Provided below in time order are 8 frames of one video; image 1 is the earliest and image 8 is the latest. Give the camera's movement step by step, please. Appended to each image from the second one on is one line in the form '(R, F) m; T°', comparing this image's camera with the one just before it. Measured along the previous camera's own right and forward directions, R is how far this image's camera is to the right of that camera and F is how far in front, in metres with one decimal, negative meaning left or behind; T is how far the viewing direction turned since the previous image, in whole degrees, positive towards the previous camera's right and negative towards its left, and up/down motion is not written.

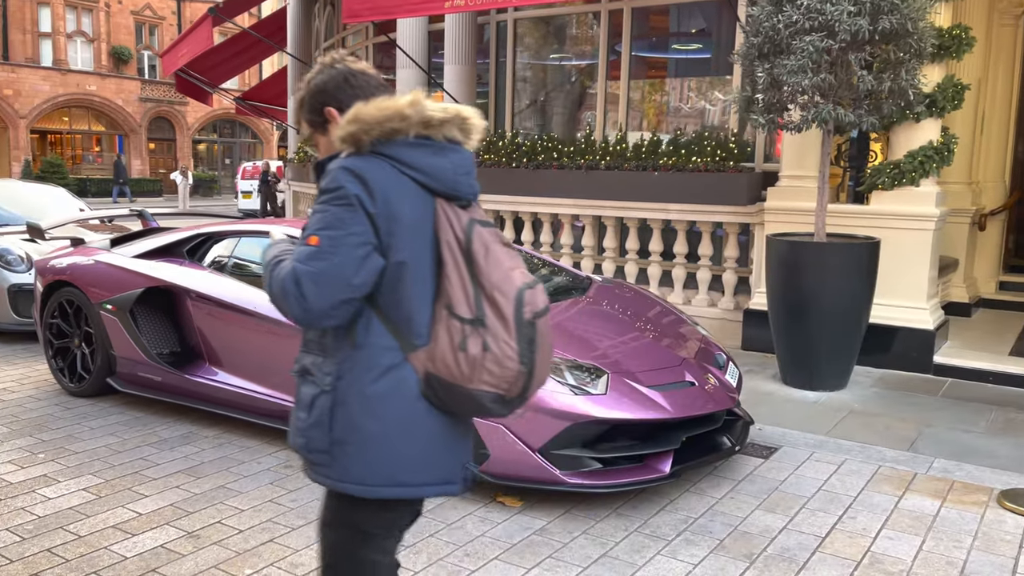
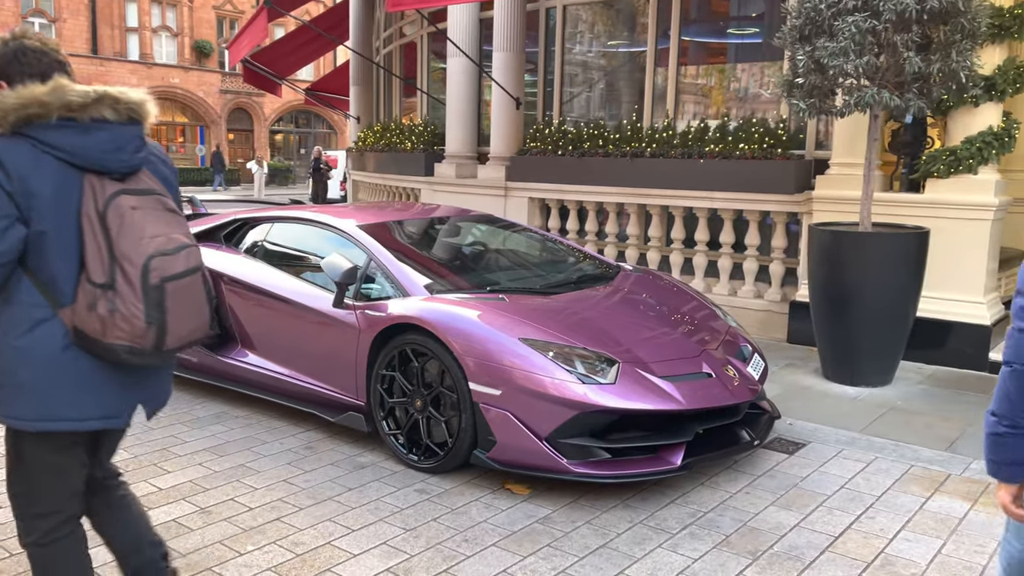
(+0.3, 0.0) m; -5°
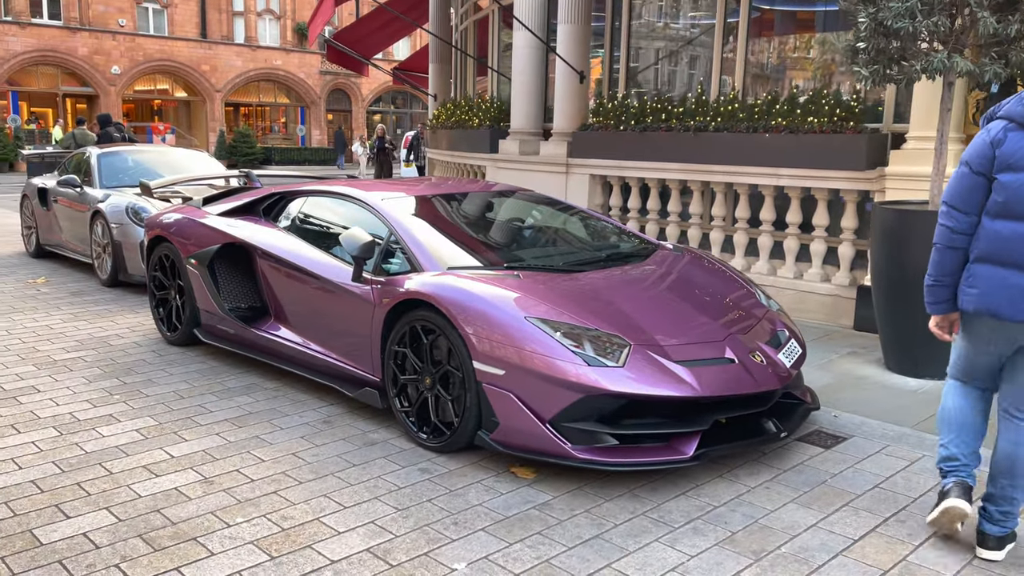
(+0.4, +0.2) m; -7°
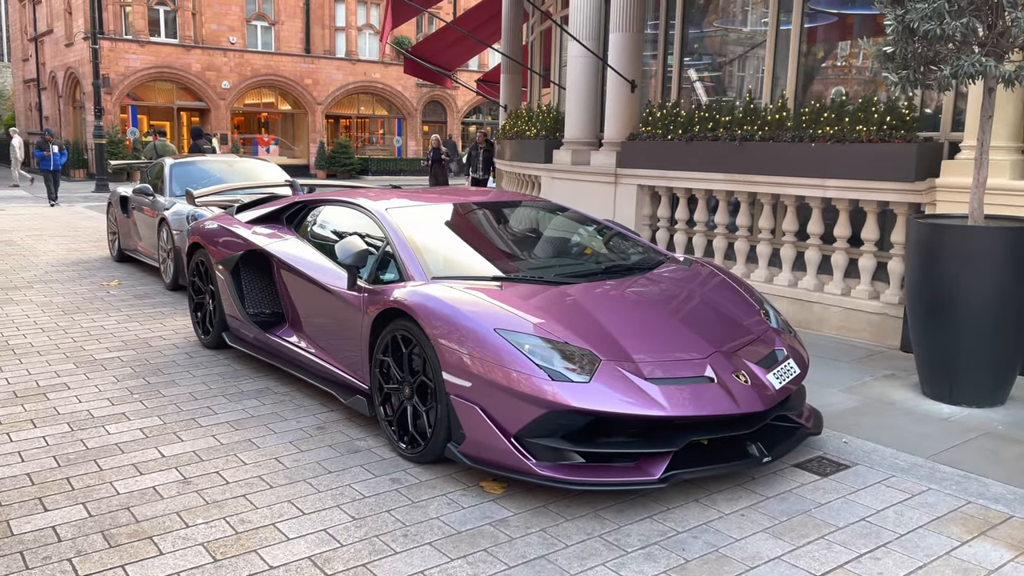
(+0.6, +0.1) m; -7°
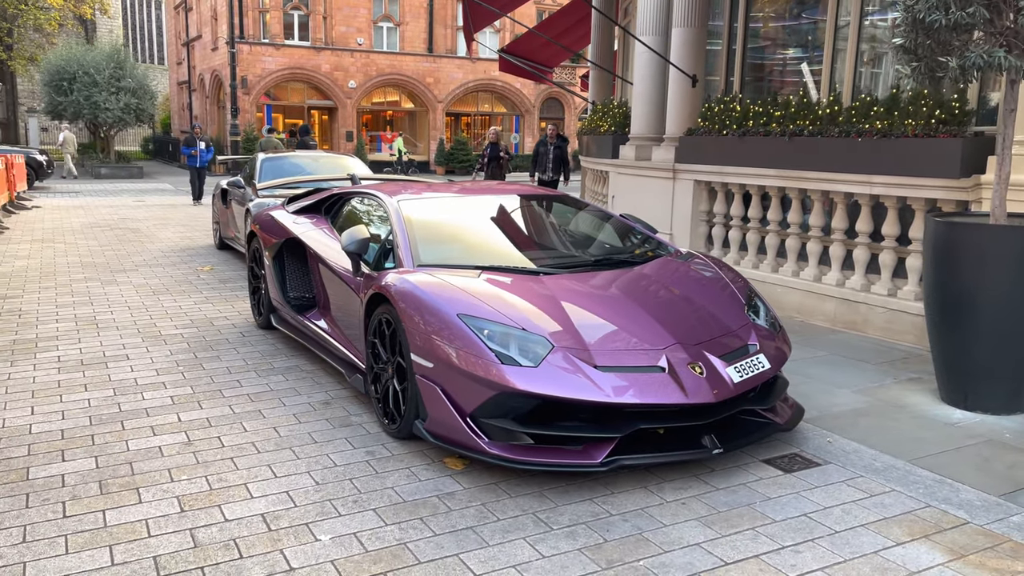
(+0.7, -0.1) m; -9°
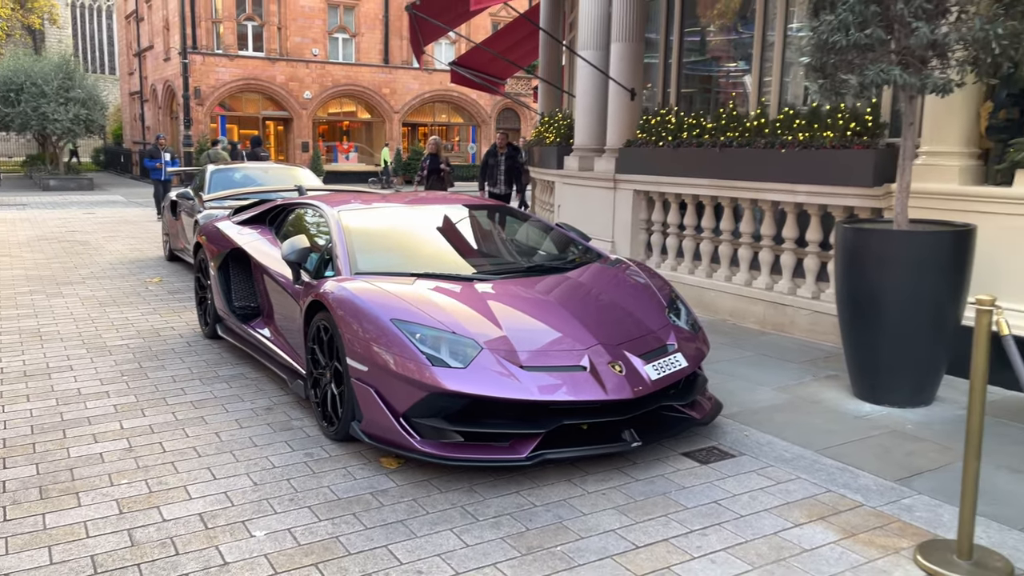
(+0.1, -0.2) m; +3°
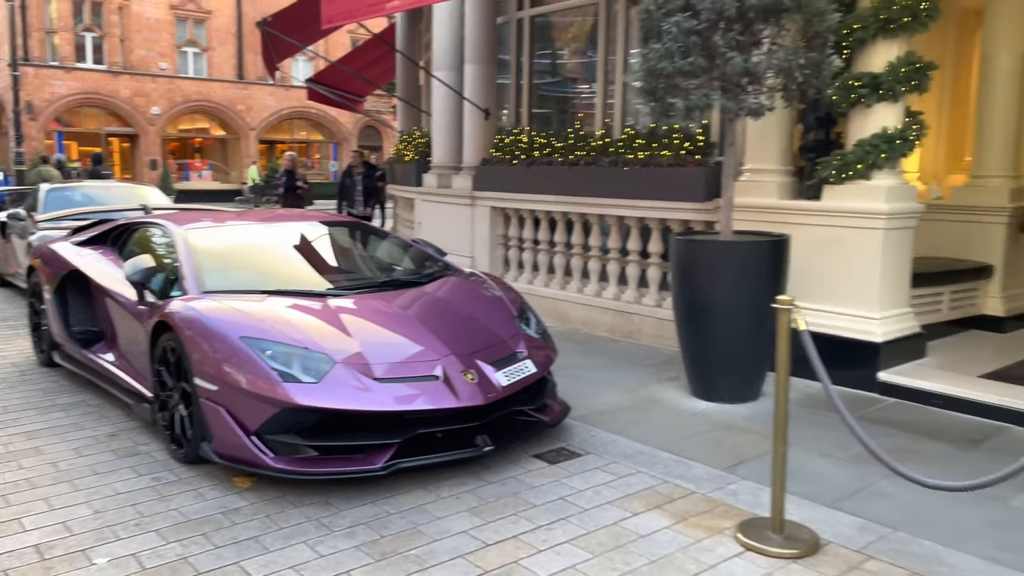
(+0.1, -0.1) m; +9°
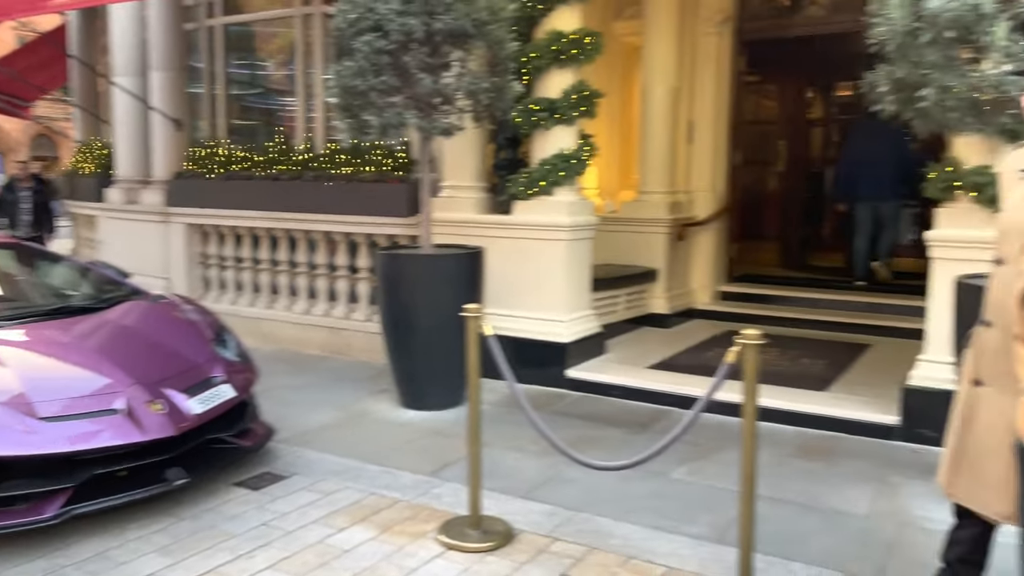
(+0.1, -0.1) m; +19°
